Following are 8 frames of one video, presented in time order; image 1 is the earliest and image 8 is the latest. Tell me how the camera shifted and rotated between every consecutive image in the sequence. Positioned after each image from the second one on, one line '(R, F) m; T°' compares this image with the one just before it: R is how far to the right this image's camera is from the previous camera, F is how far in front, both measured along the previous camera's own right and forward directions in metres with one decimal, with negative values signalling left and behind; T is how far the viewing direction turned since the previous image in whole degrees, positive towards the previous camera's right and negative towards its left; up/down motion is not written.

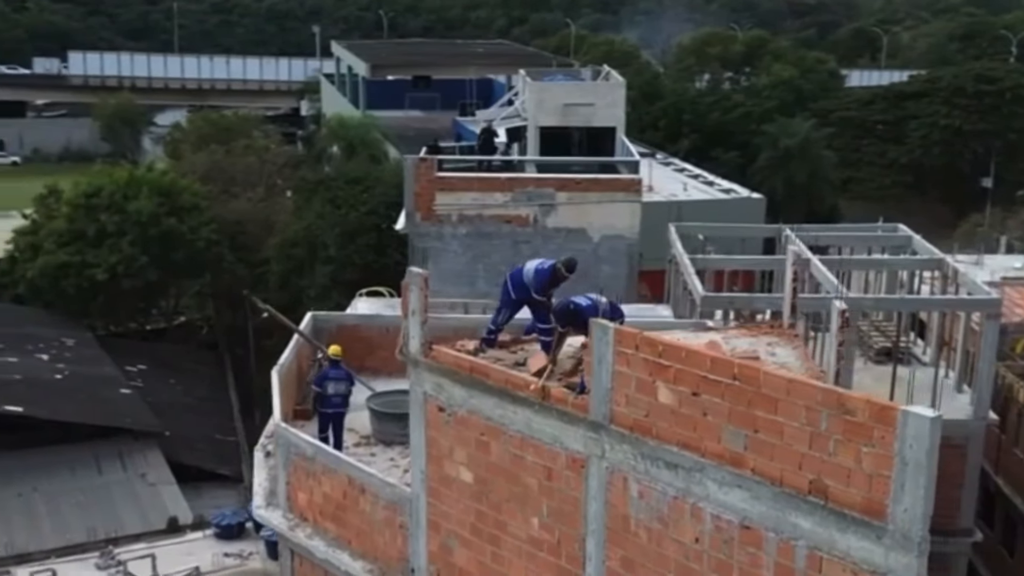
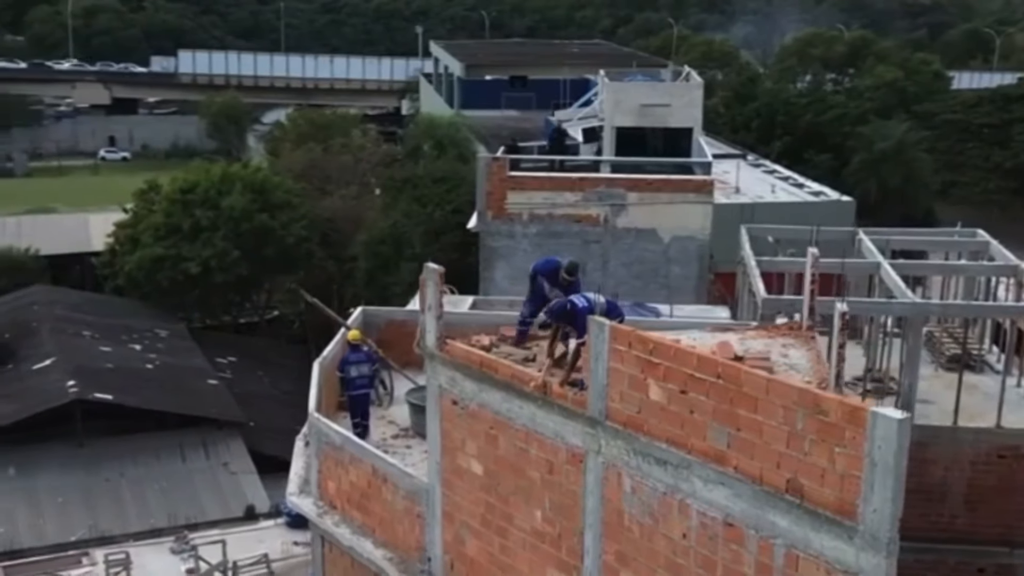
(+0.5, -0.1) m; -5°
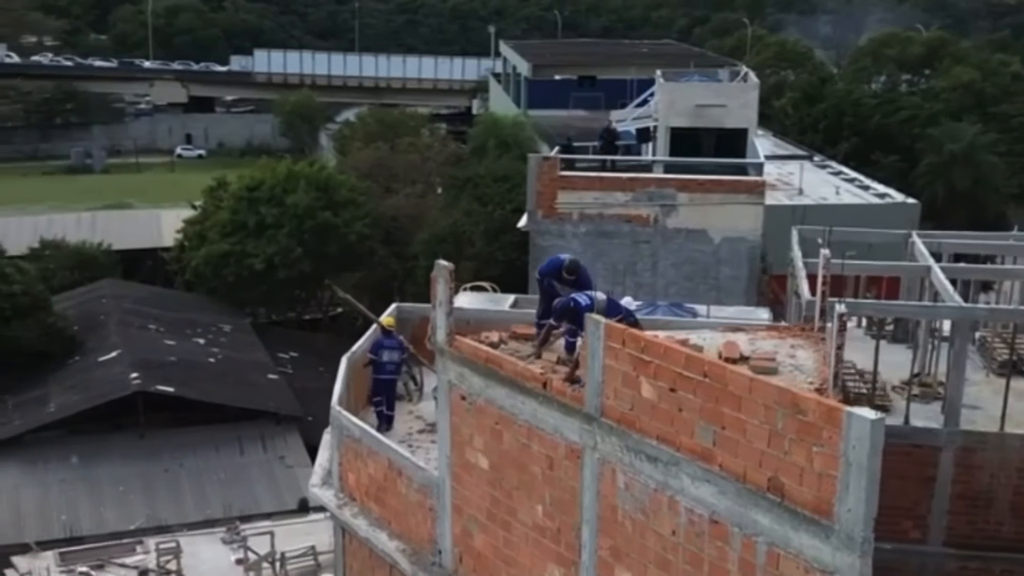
(+0.4, -0.1) m; -3°
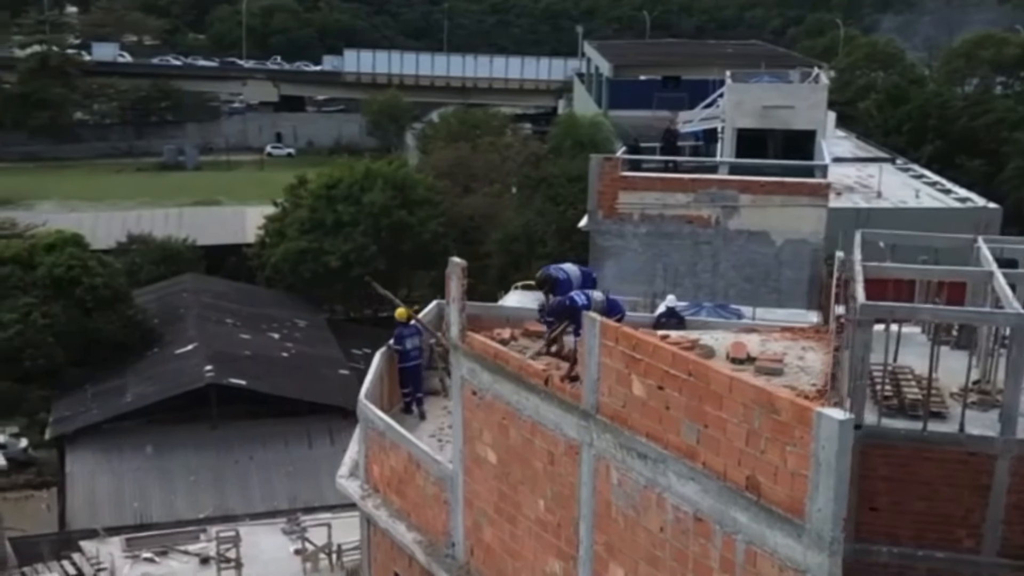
(+0.4, -0.1) m; -4°
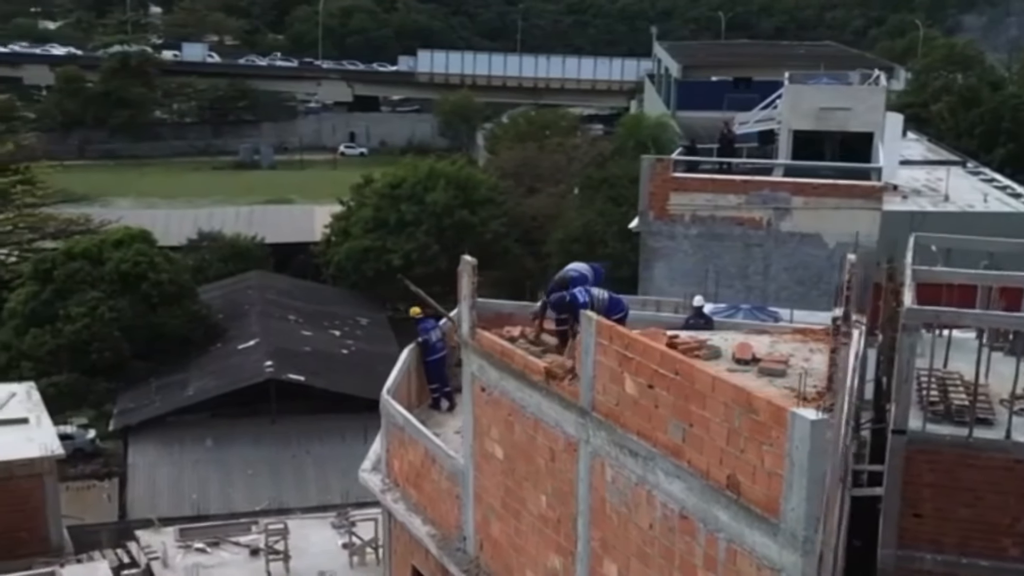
(+0.4, -0.1) m; -3°
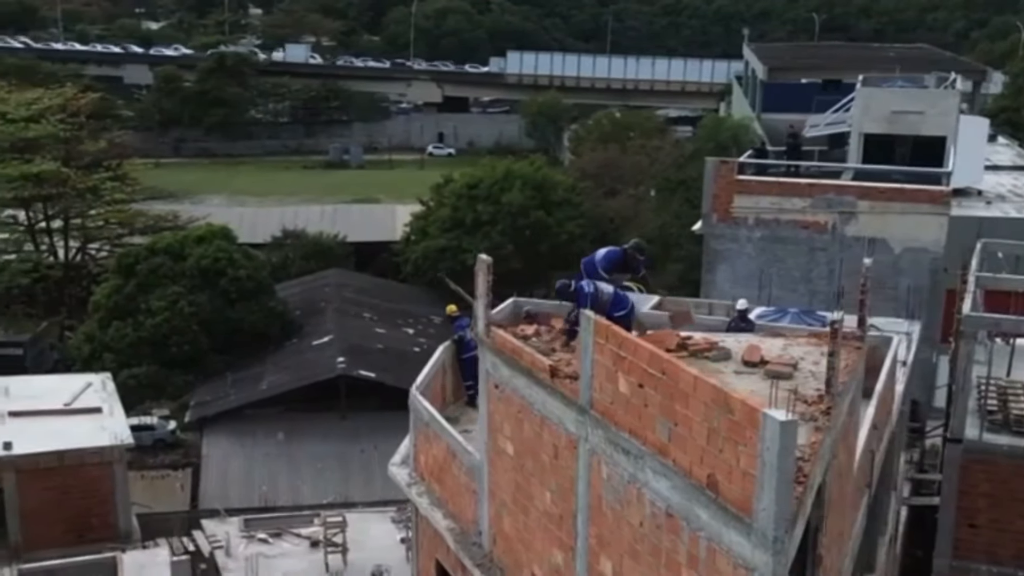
(+0.4, -0.1) m; -4°
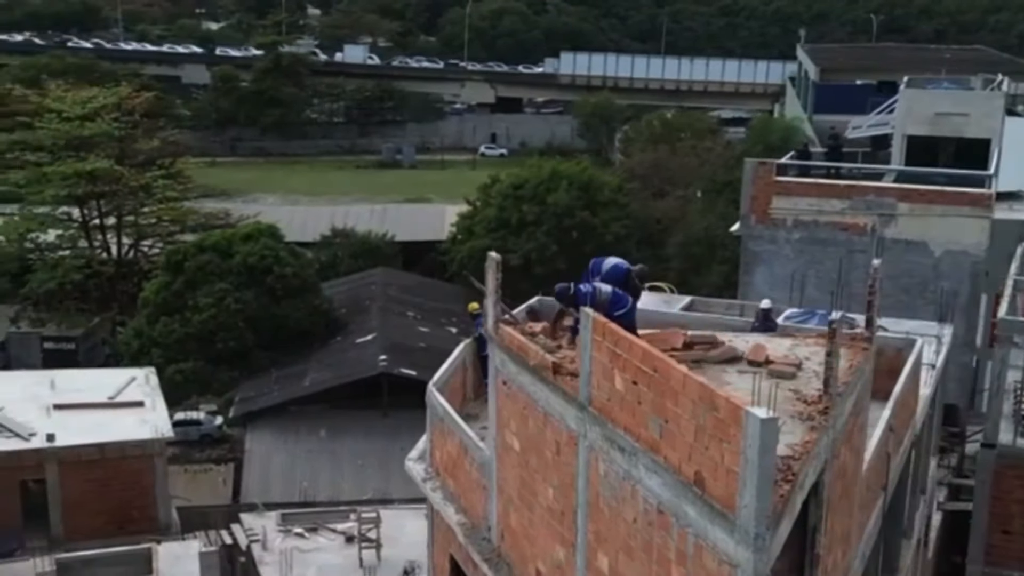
(+0.3, -0.1) m; -2°
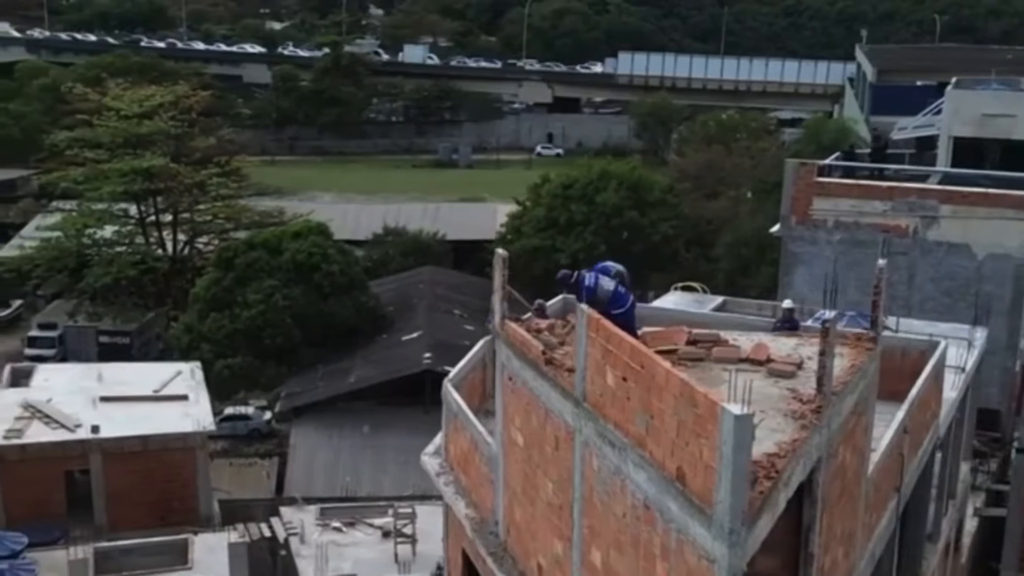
(+0.3, -0.1) m; -3°
